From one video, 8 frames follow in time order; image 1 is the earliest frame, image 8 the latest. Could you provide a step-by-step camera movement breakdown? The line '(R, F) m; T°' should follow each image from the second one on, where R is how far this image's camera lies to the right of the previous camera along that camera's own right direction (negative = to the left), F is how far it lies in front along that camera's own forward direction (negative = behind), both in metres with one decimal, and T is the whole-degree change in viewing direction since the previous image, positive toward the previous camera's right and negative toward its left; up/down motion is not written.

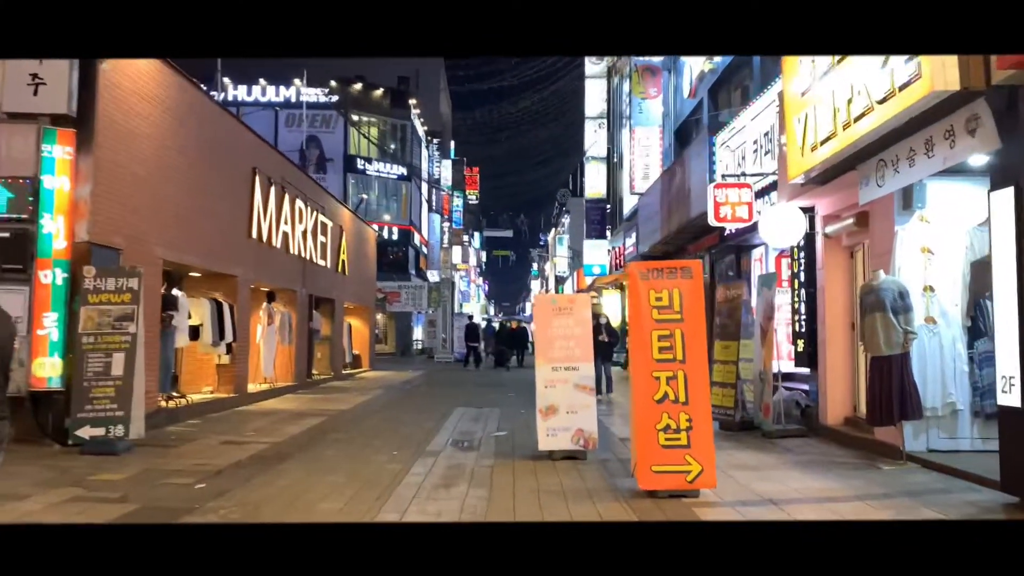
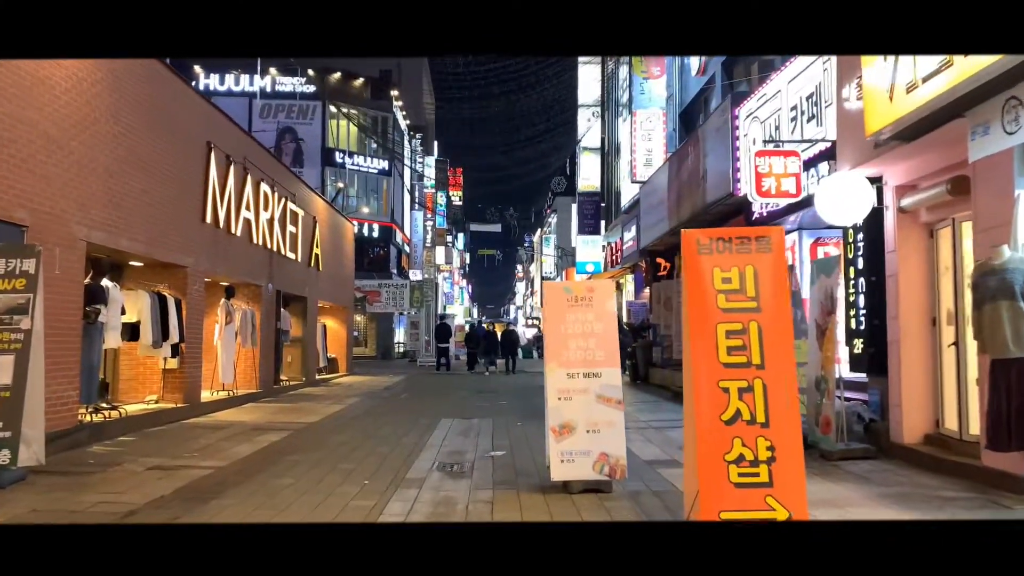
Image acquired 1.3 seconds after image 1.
(-0.2, +1.8) m; +1°
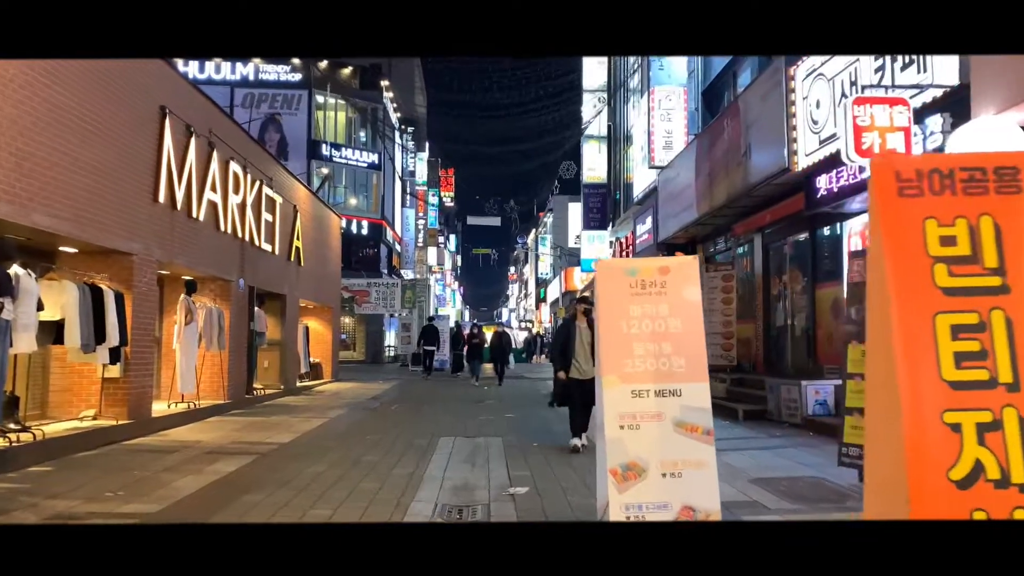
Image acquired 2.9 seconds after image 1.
(-0.3, +2.0) m; +1°
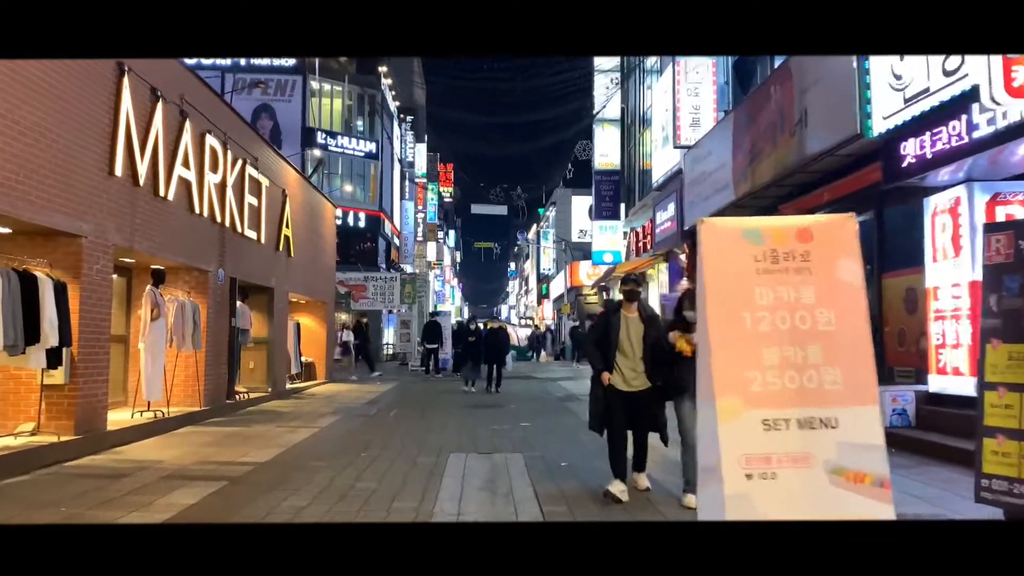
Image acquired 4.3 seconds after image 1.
(-0.3, +1.6) m; 0°
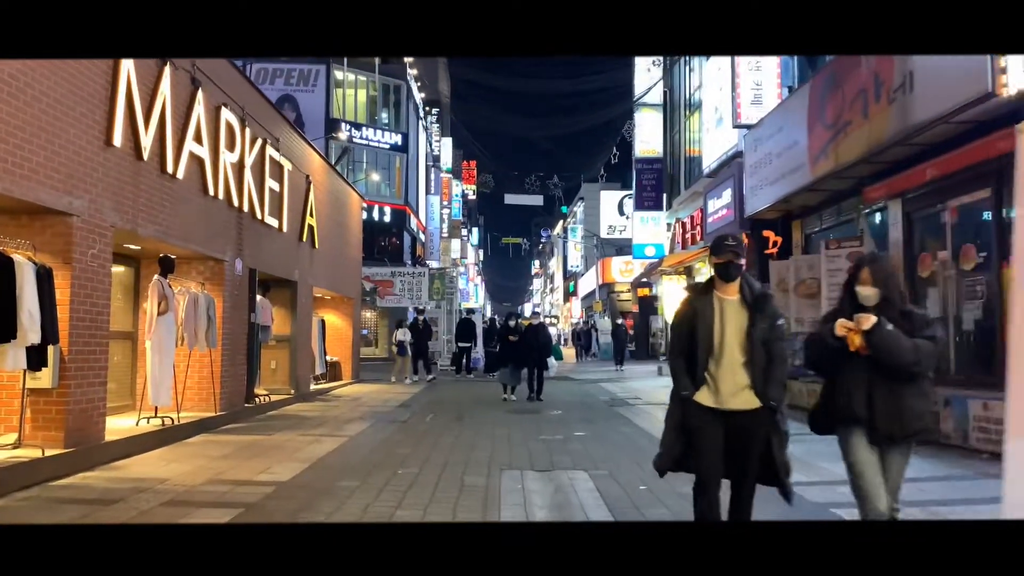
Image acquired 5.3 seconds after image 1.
(-0.4, +1.3) m; -2°
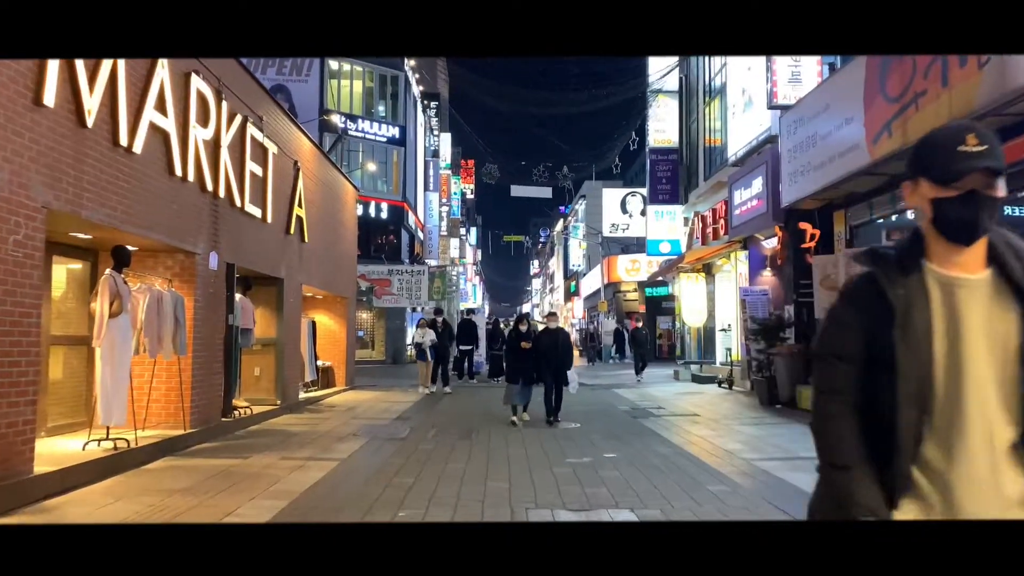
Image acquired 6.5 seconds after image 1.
(-0.2, +1.4) m; 0°
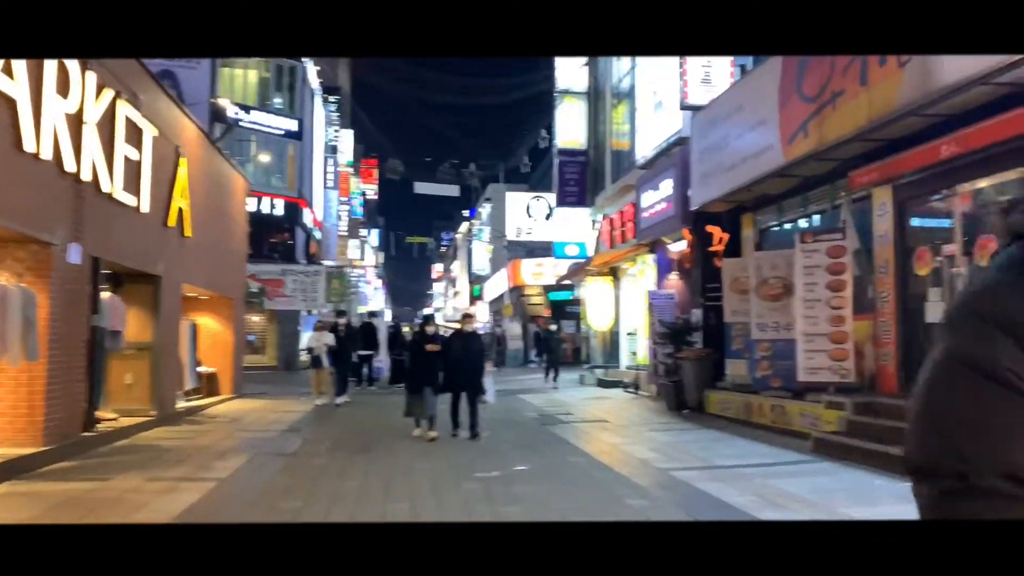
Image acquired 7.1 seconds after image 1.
(0.0, +0.7) m; +7°
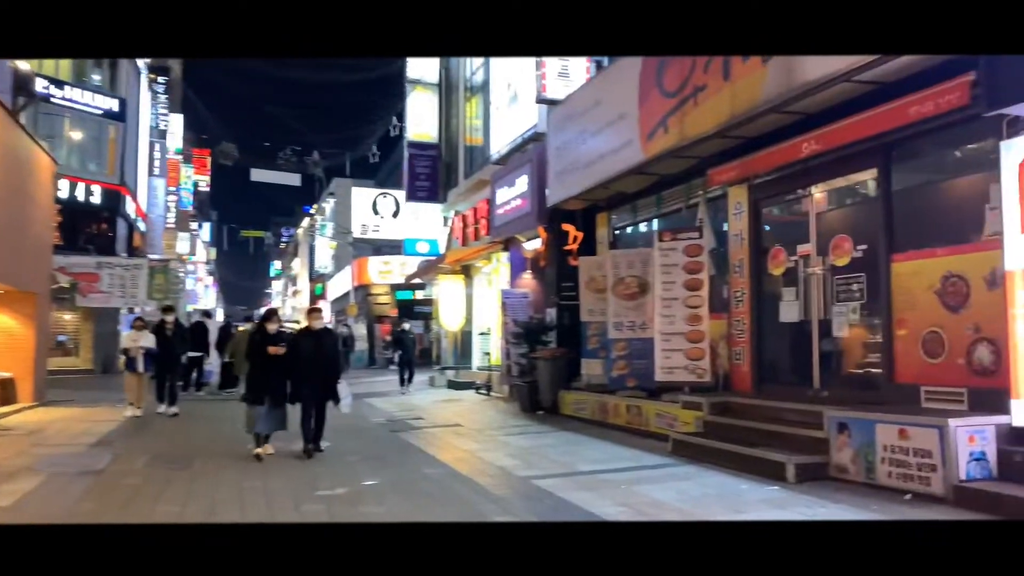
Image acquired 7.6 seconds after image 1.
(0.0, +0.7) m; +11°
